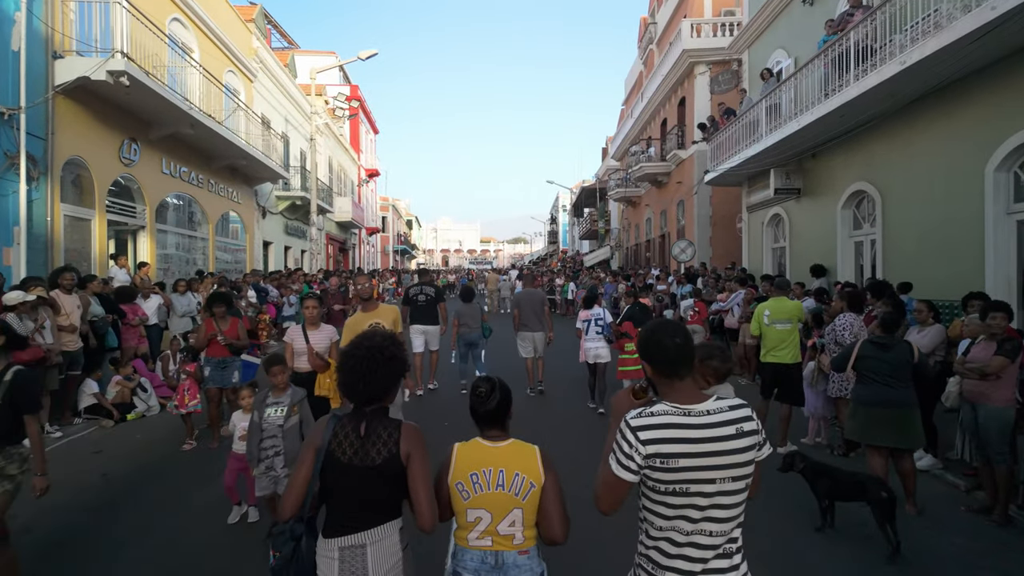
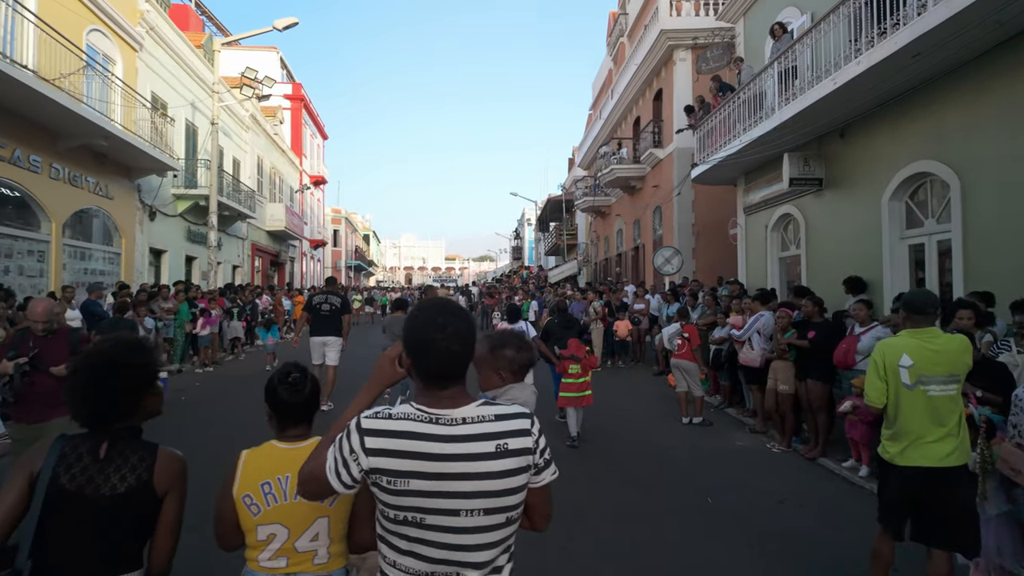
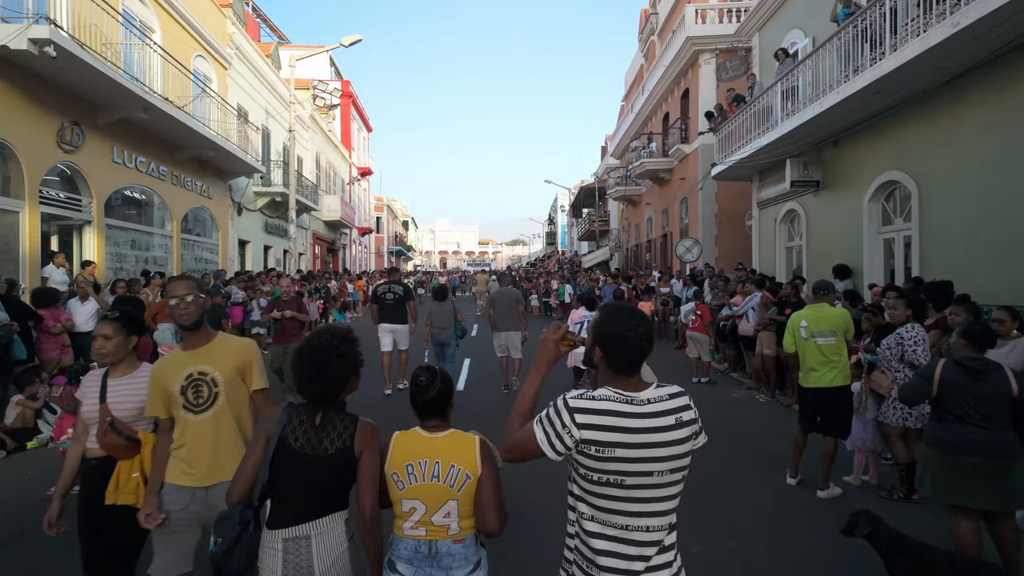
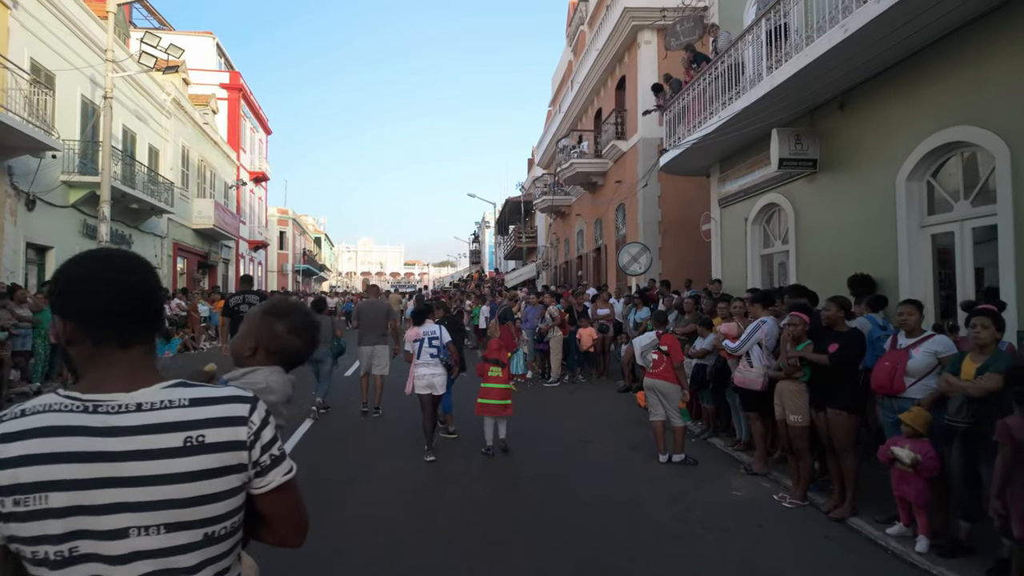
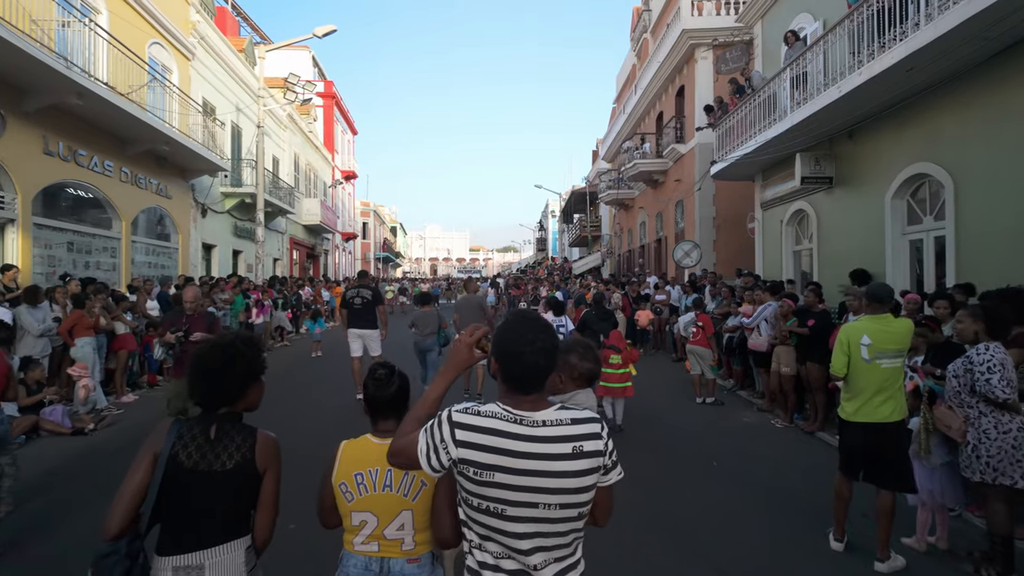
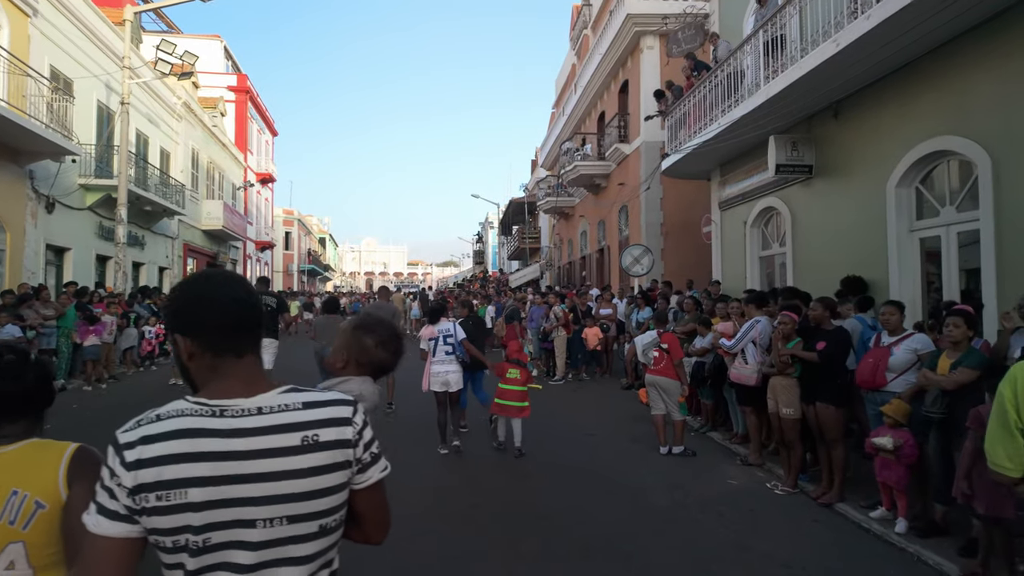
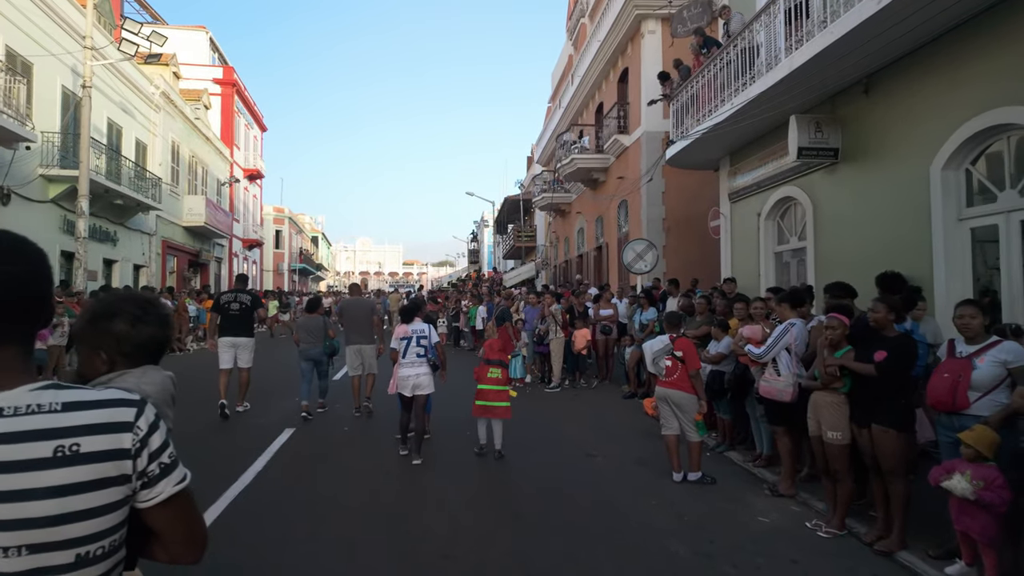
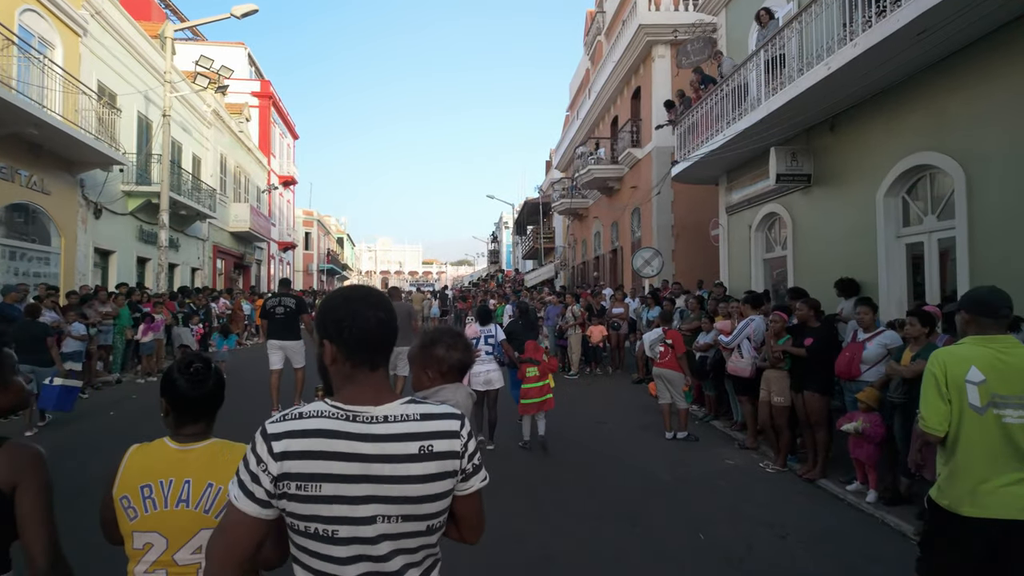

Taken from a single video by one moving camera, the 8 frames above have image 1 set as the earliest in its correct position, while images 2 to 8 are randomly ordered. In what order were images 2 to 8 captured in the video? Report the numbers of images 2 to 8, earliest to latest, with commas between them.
3, 5, 2, 8, 6, 4, 7
